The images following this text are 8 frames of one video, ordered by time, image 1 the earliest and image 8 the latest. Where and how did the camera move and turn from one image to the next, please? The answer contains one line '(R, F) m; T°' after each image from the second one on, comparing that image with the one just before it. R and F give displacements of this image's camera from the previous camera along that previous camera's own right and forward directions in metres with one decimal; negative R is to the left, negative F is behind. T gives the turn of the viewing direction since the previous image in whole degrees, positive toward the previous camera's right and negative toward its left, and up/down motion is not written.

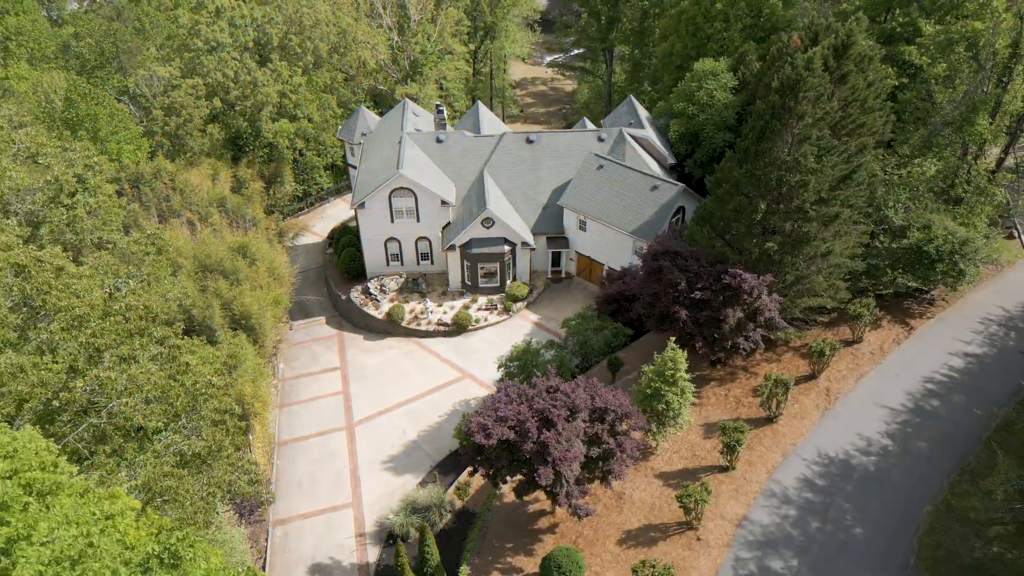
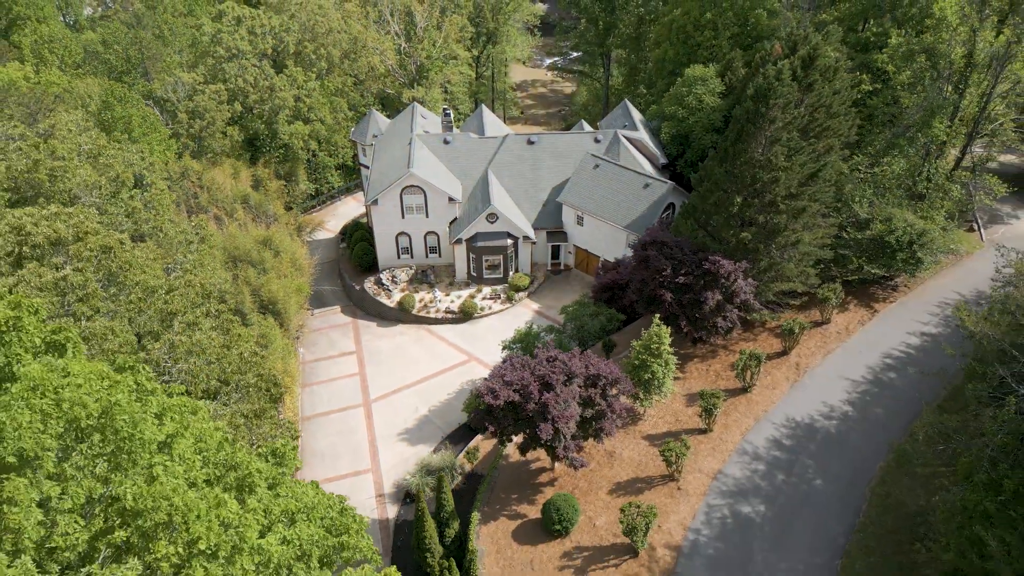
(-0.1, -3.0) m; 0°
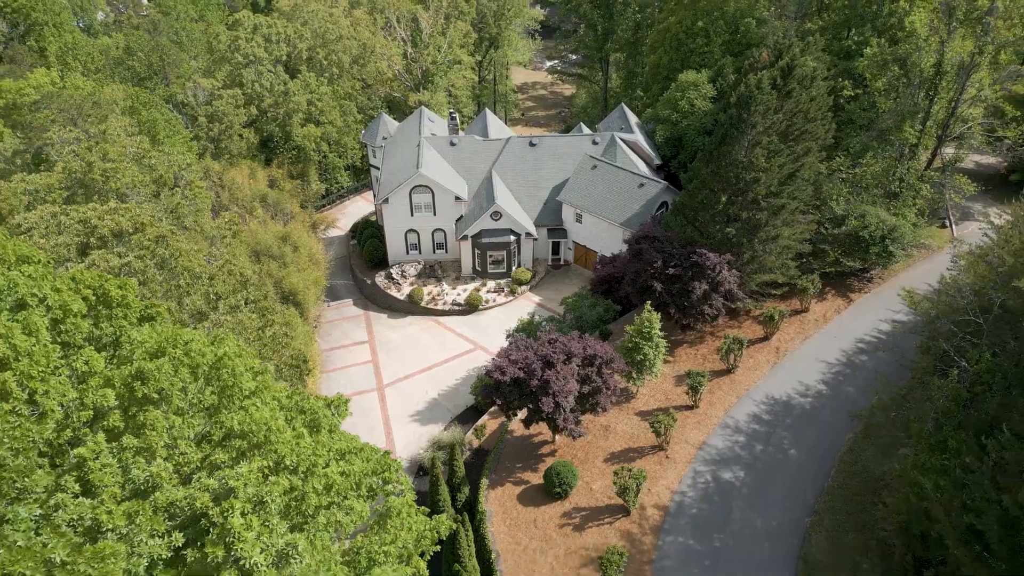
(-0.2, -2.6) m; 0°
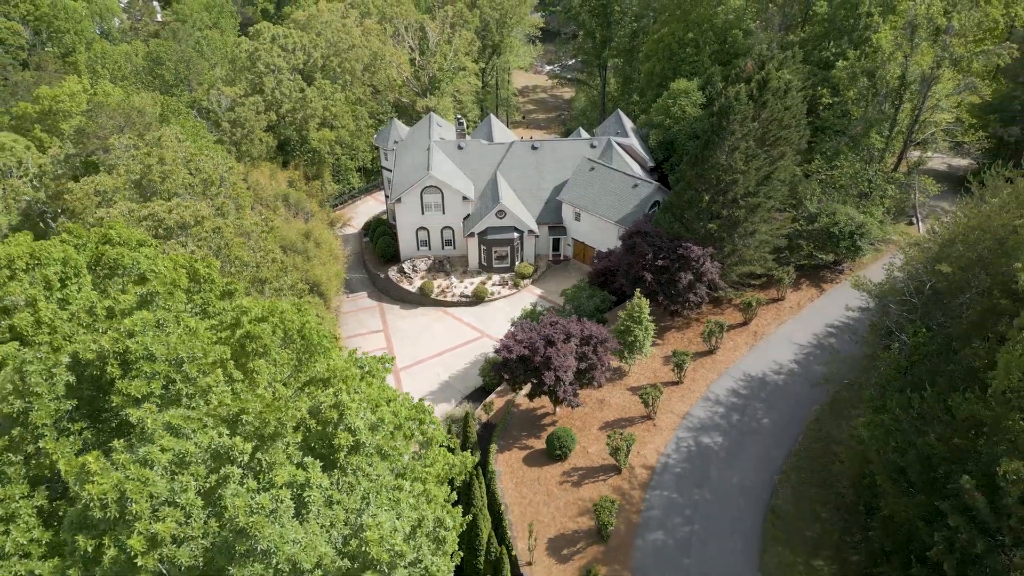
(-0.2, -3.5) m; 0°
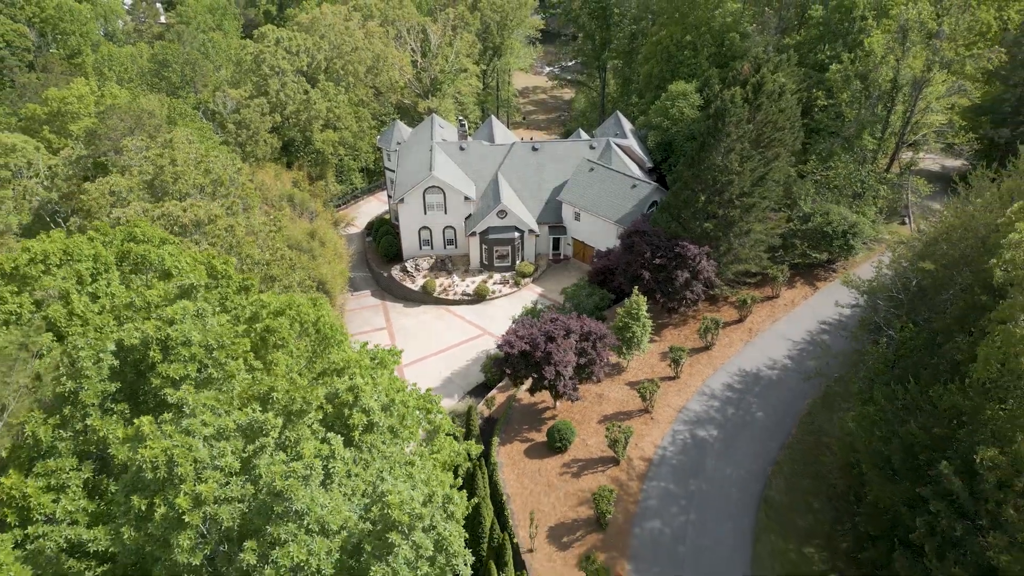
(-0.1, -0.9) m; 0°
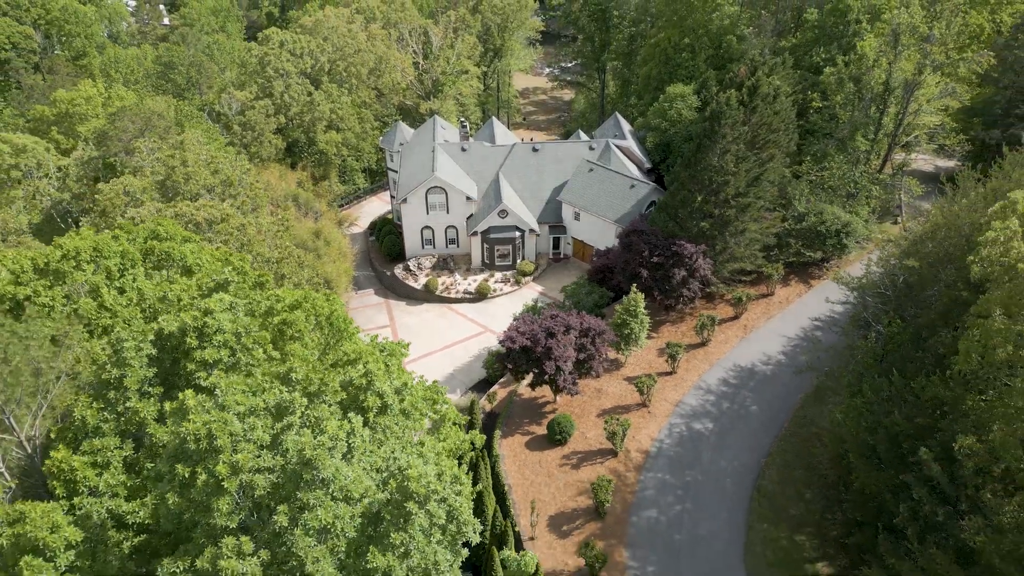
(-0.1, -0.9) m; 0°
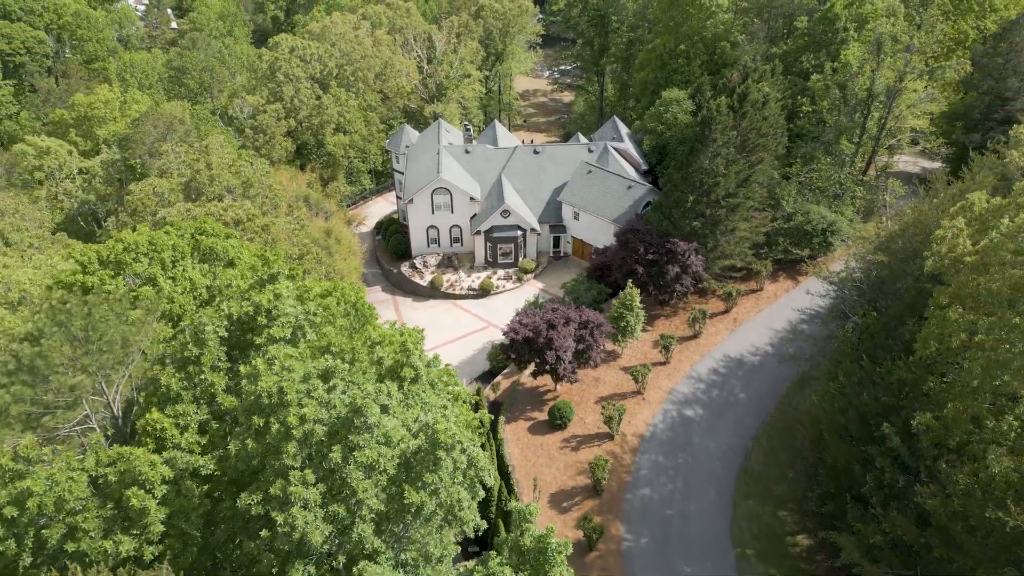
(-0.1, -2.1) m; 0°
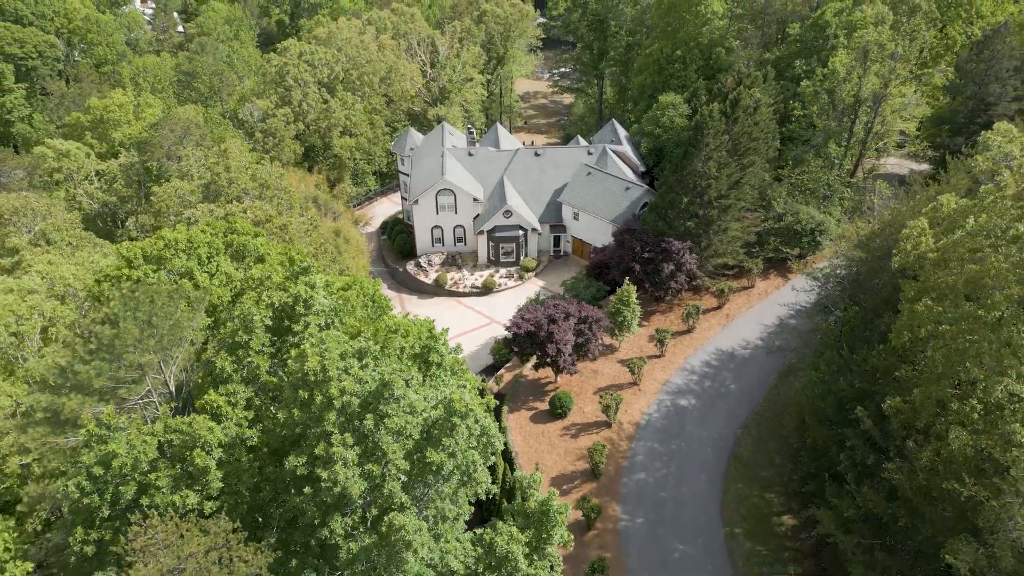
(-0.1, -1.8) m; 0°
